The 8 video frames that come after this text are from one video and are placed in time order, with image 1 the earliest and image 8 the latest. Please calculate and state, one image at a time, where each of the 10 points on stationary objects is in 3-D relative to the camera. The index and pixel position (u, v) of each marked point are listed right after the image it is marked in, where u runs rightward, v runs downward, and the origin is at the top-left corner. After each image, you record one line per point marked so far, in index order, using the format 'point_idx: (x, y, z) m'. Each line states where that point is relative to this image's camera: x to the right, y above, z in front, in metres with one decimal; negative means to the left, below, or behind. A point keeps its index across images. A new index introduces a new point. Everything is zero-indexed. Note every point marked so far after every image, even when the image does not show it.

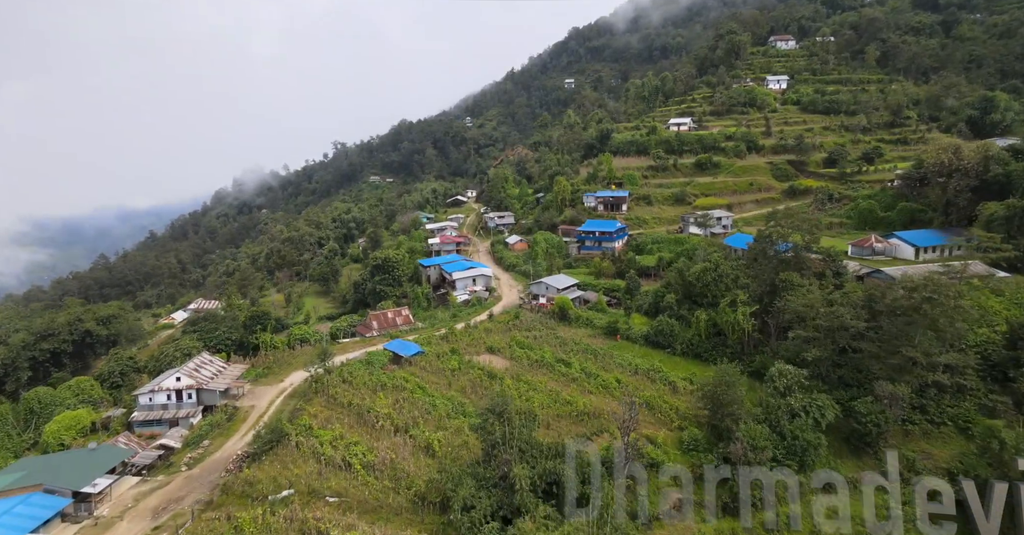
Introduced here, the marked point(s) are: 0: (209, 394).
0: (-10.7, -4.4, +19.9) m
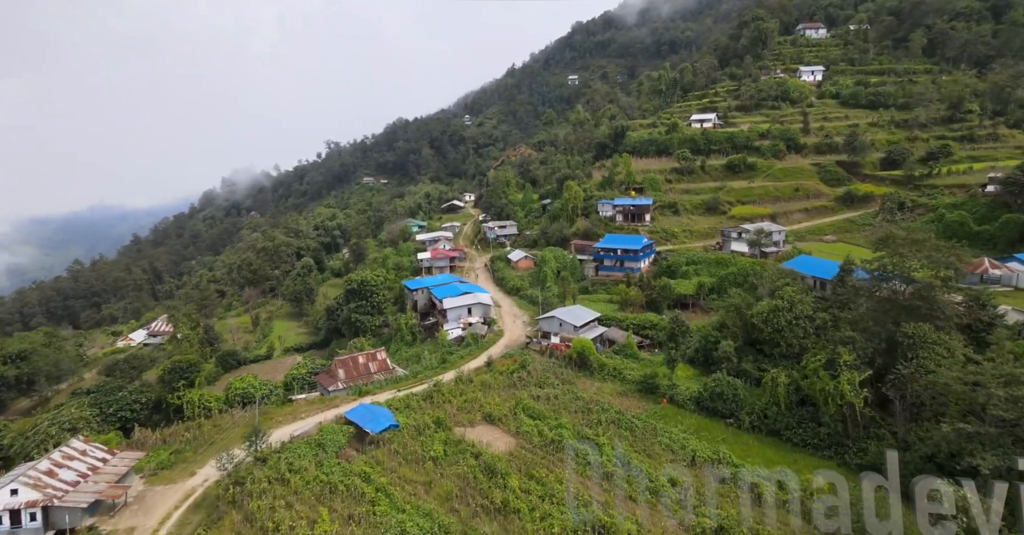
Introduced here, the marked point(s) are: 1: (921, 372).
0: (-10.5, -5.8, +13.3) m
1: (+10.3, -2.6, +14.4) m
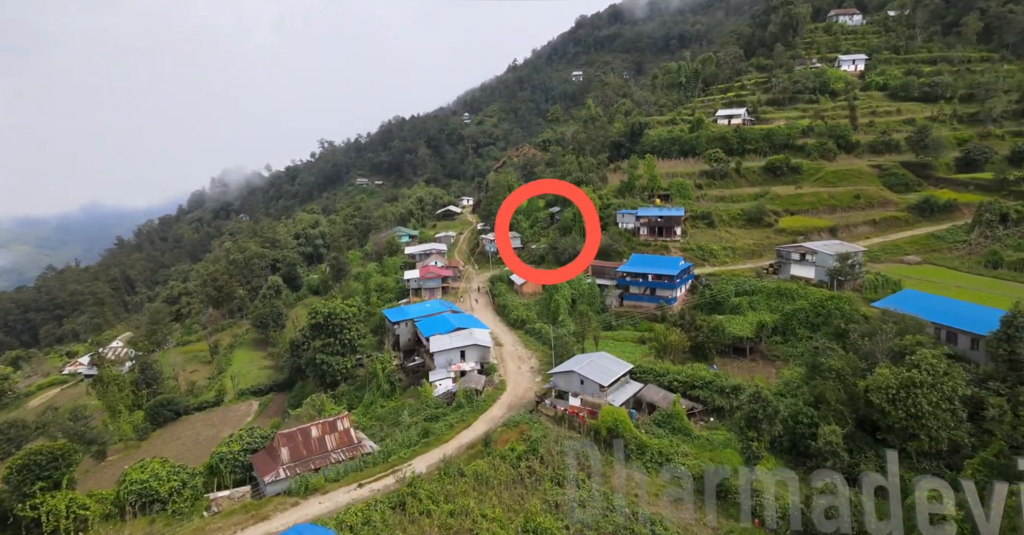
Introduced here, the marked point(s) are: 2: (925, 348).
0: (-10.3, -7.0, +7.0) m
1: (+10.5, -3.9, +8.0) m
2: (+10.2, -2.0, +14.0) m
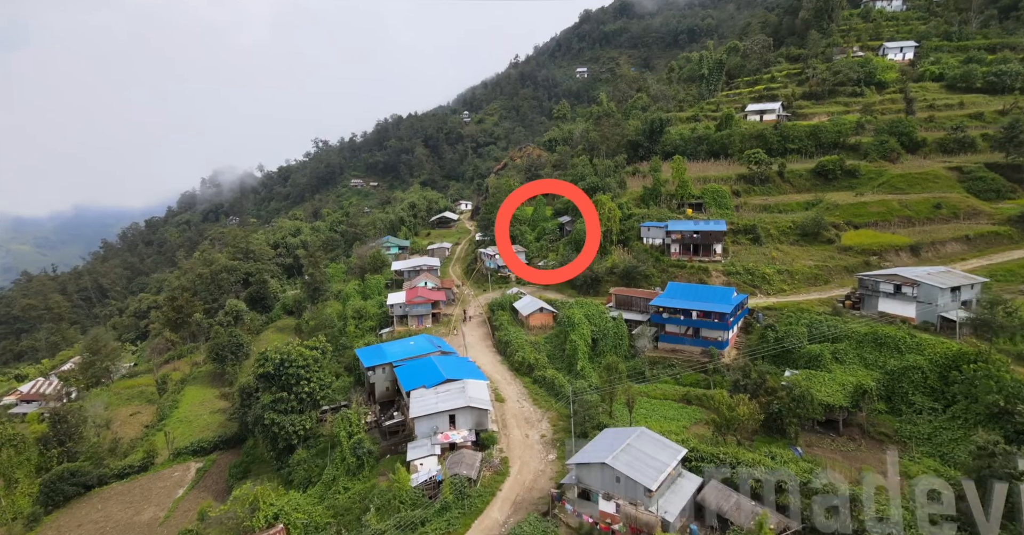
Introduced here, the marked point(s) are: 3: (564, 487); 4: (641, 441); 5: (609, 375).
0: (-10.2, -8.2, +1.3) m
1: (+10.6, -5.0, +2.3) m
2: (+10.3, -3.2, +8.3) m
3: (+1.3, -5.7, +14.7) m
4: (+3.3, -4.3, +14.2) m
5: (+3.2, -3.6, +19.0) m
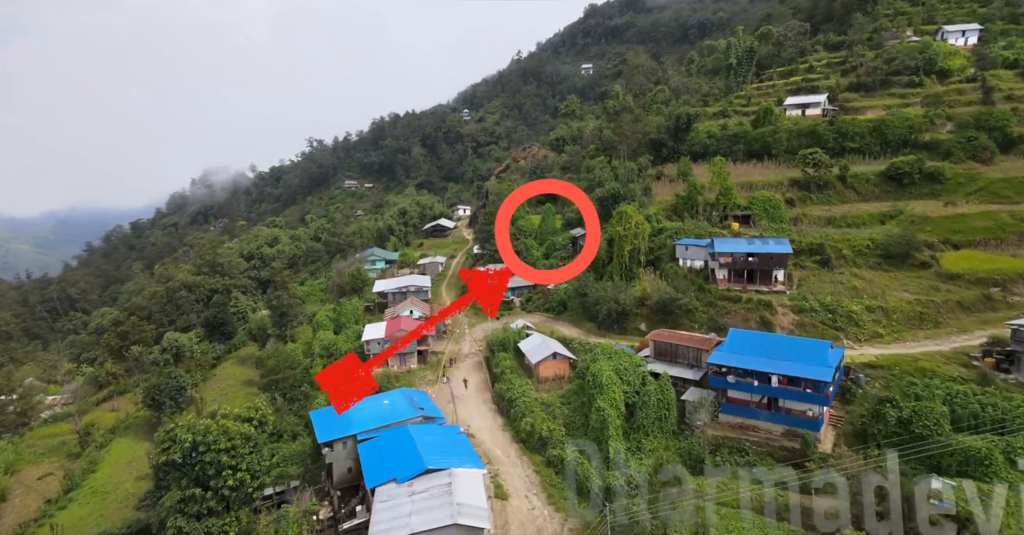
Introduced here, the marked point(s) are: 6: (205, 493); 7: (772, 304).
0: (-10.1, -9.3, -4.4) m
1: (+10.7, -6.2, -3.4) m
2: (+10.5, -4.3, +2.6) m
3: (+1.5, -6.8, +9.0) m
4: (+3.4, -5.4, +8.4) m
5: (+3.4, -4.7, +13.2) m
6: (-7.7, -5.6, +14.7) m
7: (+8.8, -1.2, +19.1) m
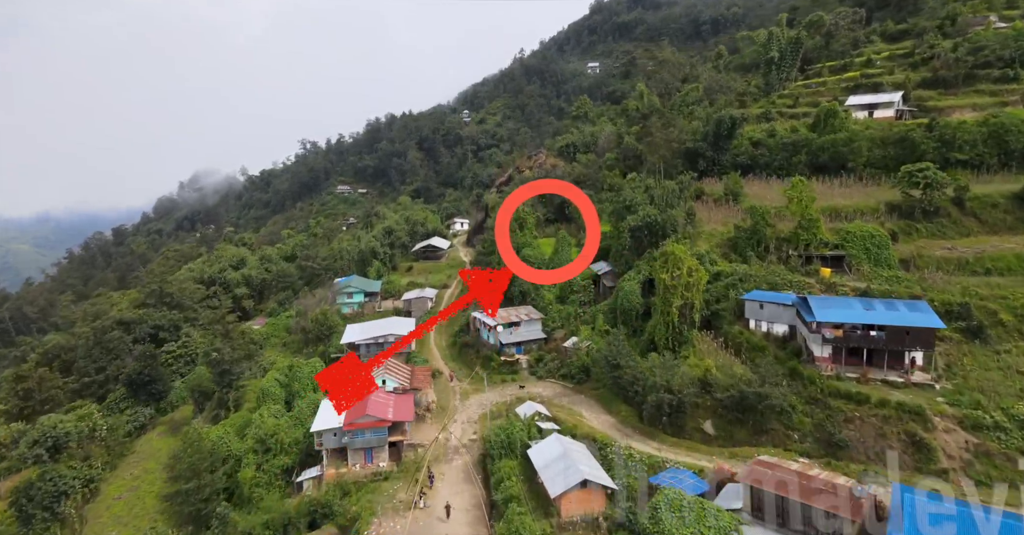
0: (-10.0, -11.1, -11.1) m
1: (+10.8, -8.0, -10.2) m
2: (+10.6, -6.2, -4.2) m
3: (+1.6, -8.7, +2.3) m
4: (+3.5, -7.3, +1.7) m
5: (+3.5, -6.6, +6.5) m
6: (-7.5, -7.5, +8.0) m
7: (+8.9, -3.1, +12.4) m
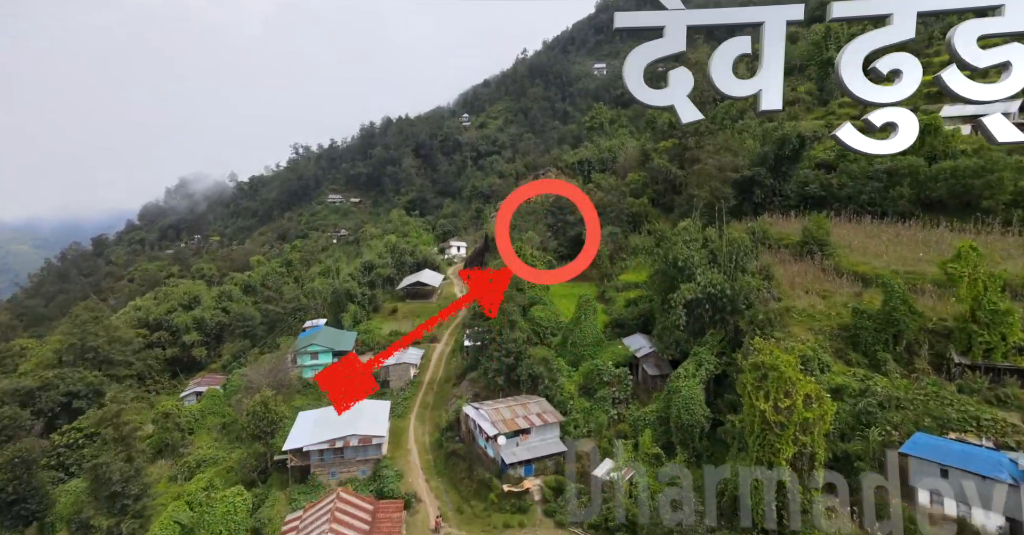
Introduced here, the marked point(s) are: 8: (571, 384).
0: (-9.9, -13.5, -17.9) m
1: (+10.9, -10.4, -17.0) m
2: (+10.7, -8.6, -11.0) m
3: (+1.7, -11.1, -4.5) m
4: (+3.7, -9.7, -5.1) m
5: (+3.7, -9.0, -0.3) m
6: (-7.4, -9.9, +1.2) m
7: (+9.1, -5.6, +5.5) m
8: (+1.9, -3.6, +16.4) m
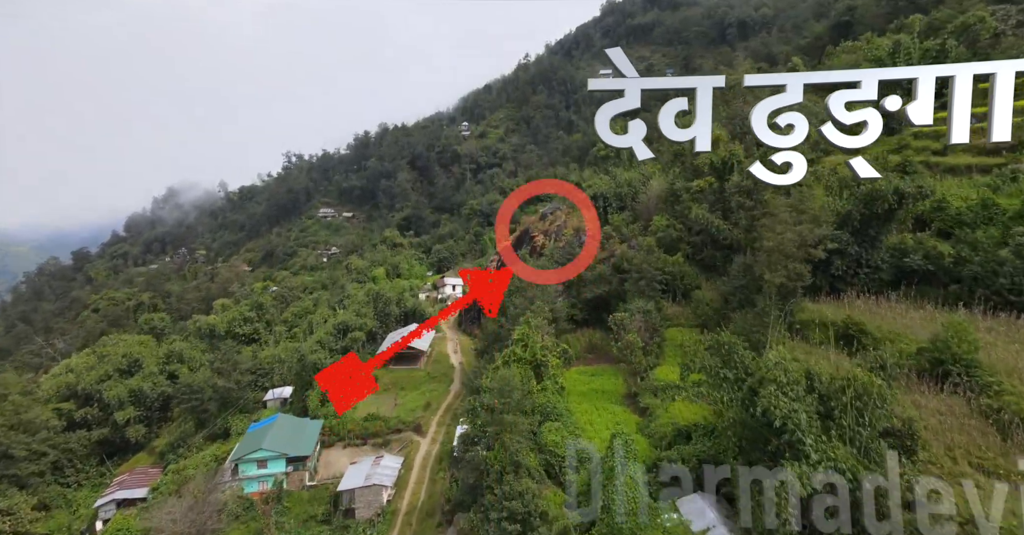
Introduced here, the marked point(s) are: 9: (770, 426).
0: (-9.9, -16.4, -23.8) m
1: (+10.9, -13.4, -23.0) m
2: (+10.7, -11.6, -17.0) m
3: (+1.8, -14.1, -10.5) m
4: (+3.7, -12.7, -11.0) m
5: (+3.7, -12.0, -6.2) m
6: (-7.3, -12.9, -4.7) m
7: (+9.2, -8.6, -0.4) m
8: (+2.0, -6.6, +10.5) m
9: (+5.1, -3.1, +10.7) m
